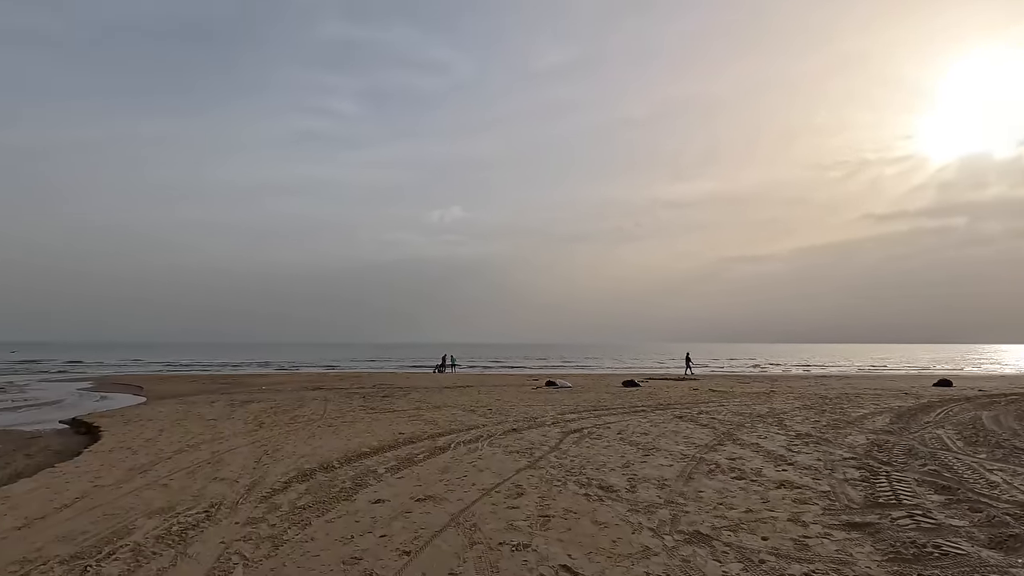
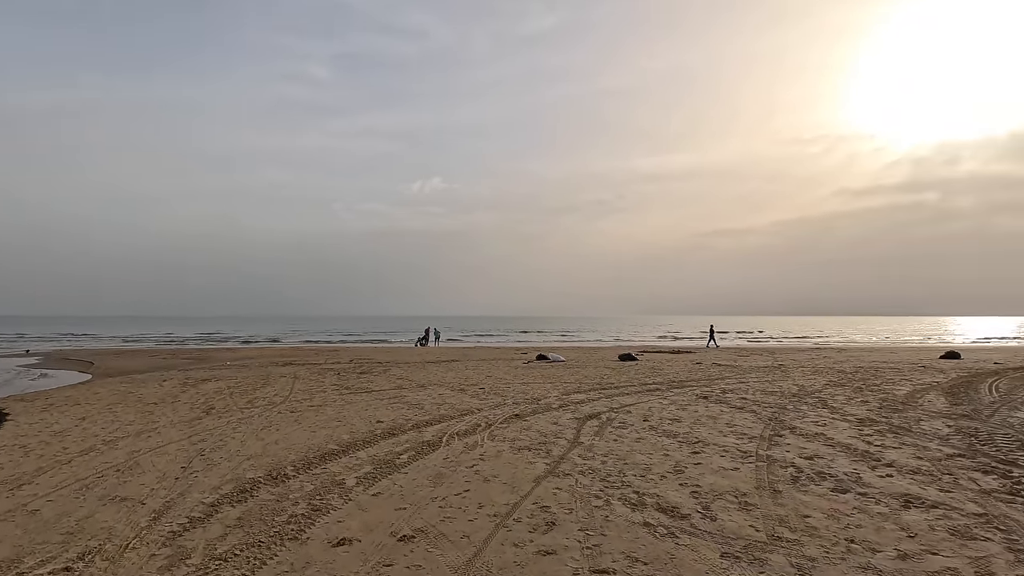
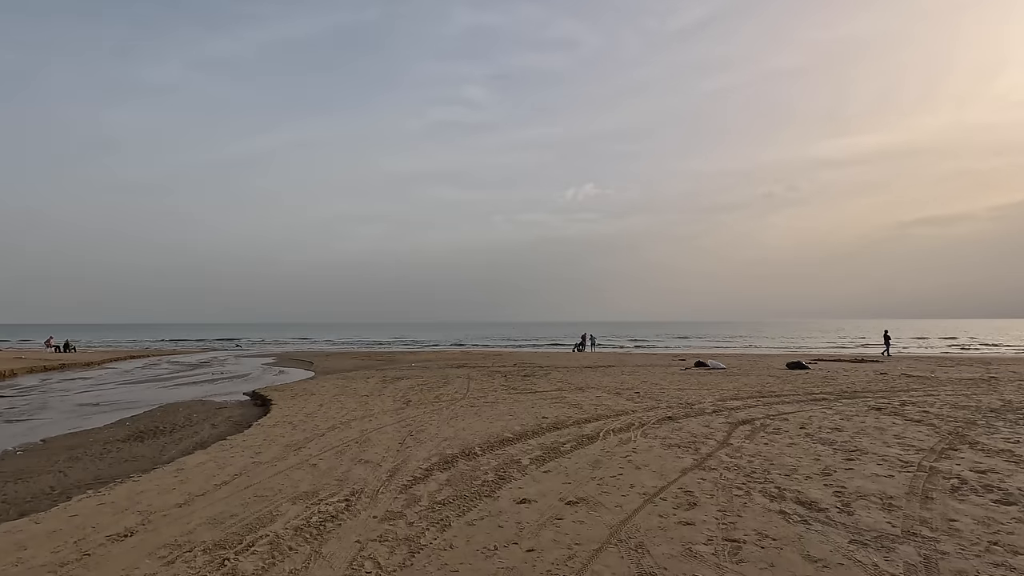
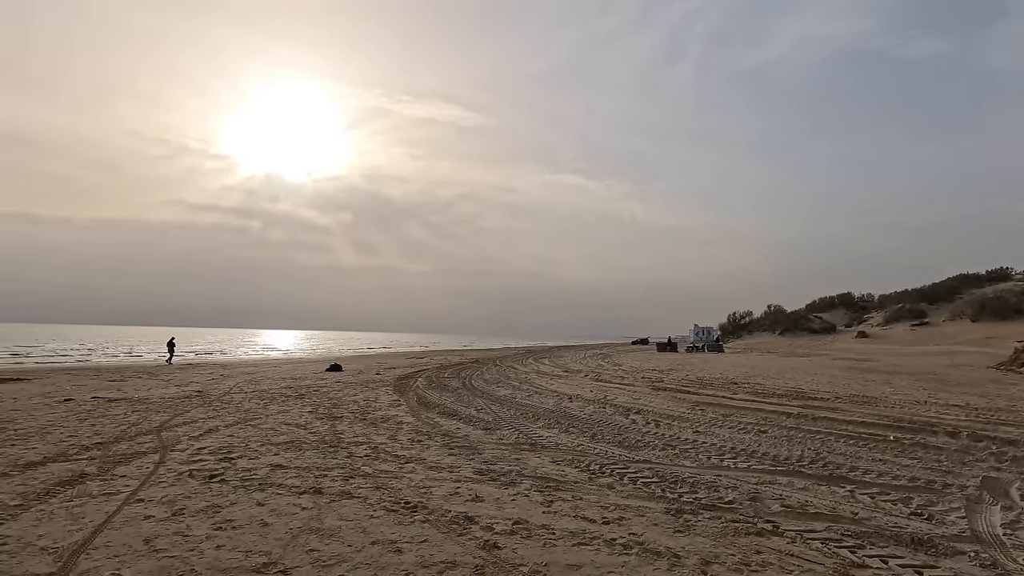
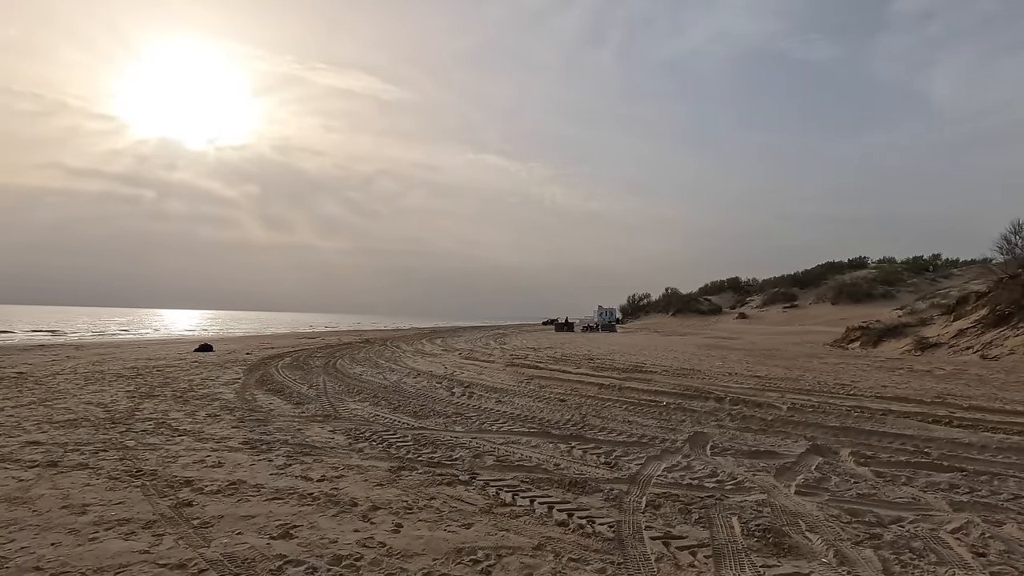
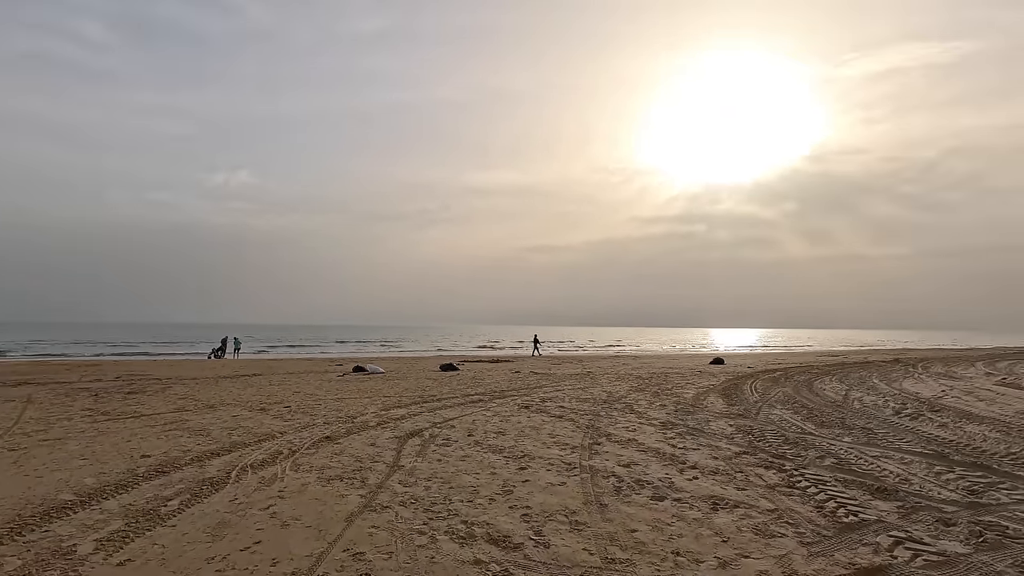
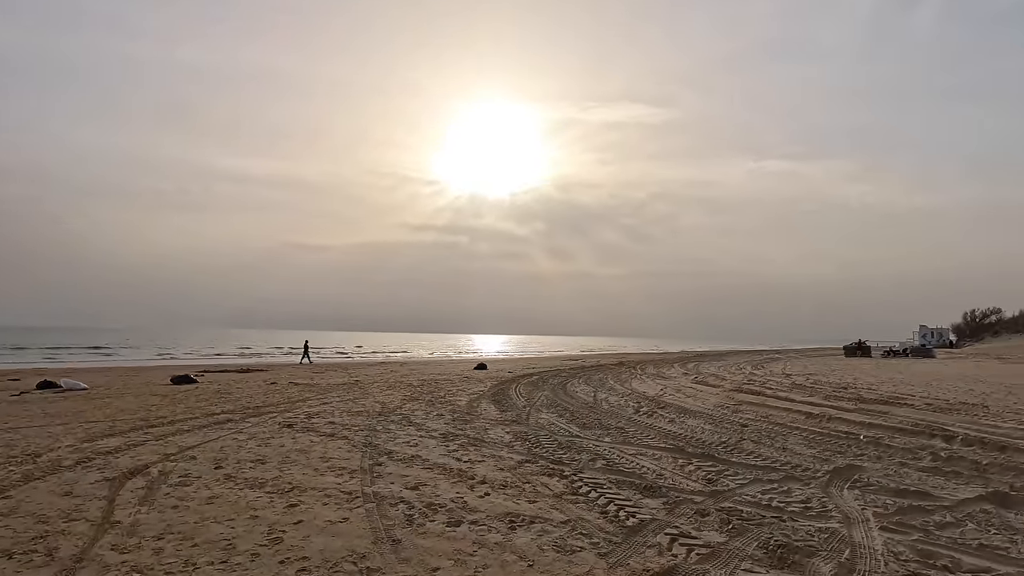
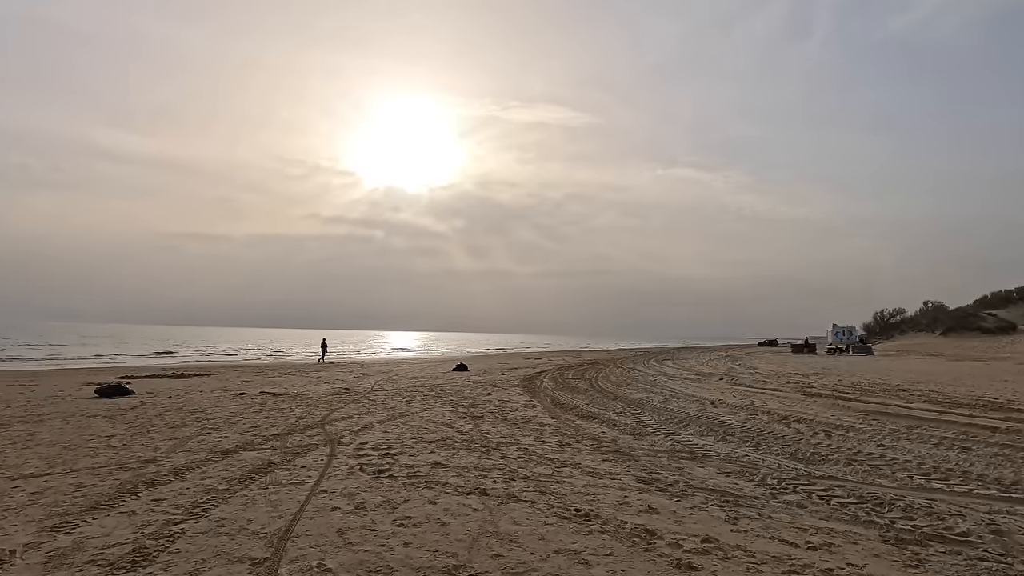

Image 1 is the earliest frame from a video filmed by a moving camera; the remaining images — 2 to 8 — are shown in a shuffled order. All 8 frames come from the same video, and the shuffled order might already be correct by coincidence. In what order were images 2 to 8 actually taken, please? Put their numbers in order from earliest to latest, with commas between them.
3, 2, 6, 7, 5, 4, 8
